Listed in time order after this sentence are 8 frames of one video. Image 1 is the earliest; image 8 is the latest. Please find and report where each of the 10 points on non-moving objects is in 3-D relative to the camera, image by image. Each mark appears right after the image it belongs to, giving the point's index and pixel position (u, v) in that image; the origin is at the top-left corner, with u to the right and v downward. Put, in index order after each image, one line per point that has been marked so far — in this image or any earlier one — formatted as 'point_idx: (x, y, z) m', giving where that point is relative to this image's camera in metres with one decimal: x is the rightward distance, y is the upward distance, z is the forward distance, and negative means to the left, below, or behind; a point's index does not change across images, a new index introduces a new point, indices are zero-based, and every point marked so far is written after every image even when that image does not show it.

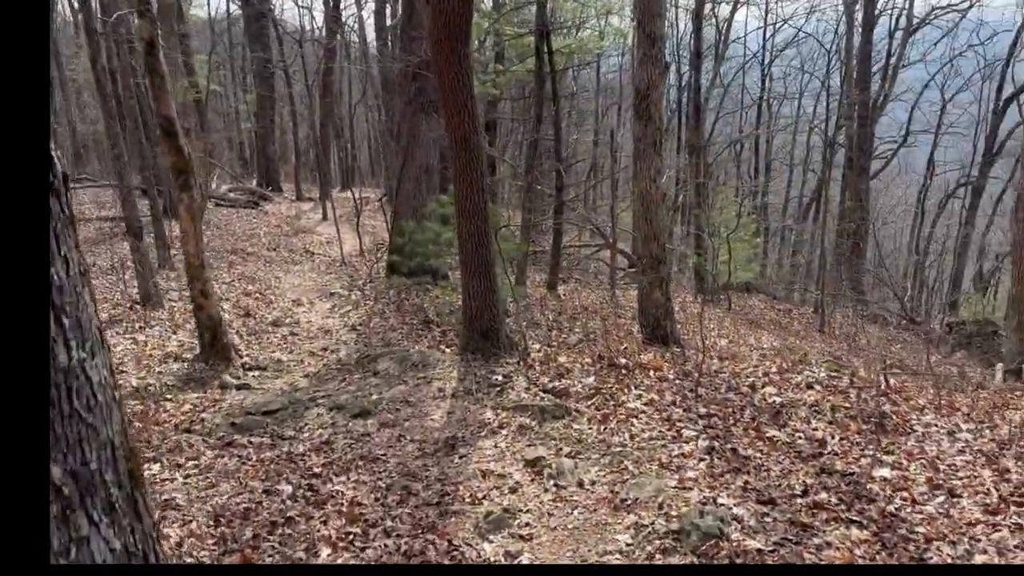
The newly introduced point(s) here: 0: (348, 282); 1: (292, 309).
0: (-3.2, +0.1, +16.3) m
1: (-3.6, -0.4, +13.3) m
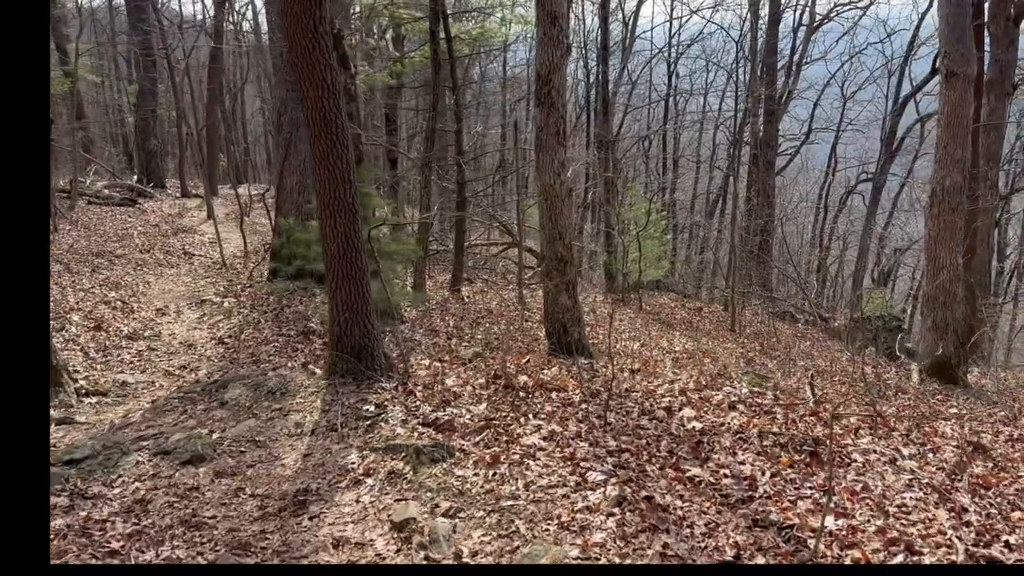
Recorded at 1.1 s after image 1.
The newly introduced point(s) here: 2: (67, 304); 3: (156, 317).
0: (-5.1, 0.0, +14.9) m
1: (-5.1, -0.5, +11.9) m
2: (-6.7, -0.2, +12.7) m
3: (-5.3, -0.4, +12.4) m
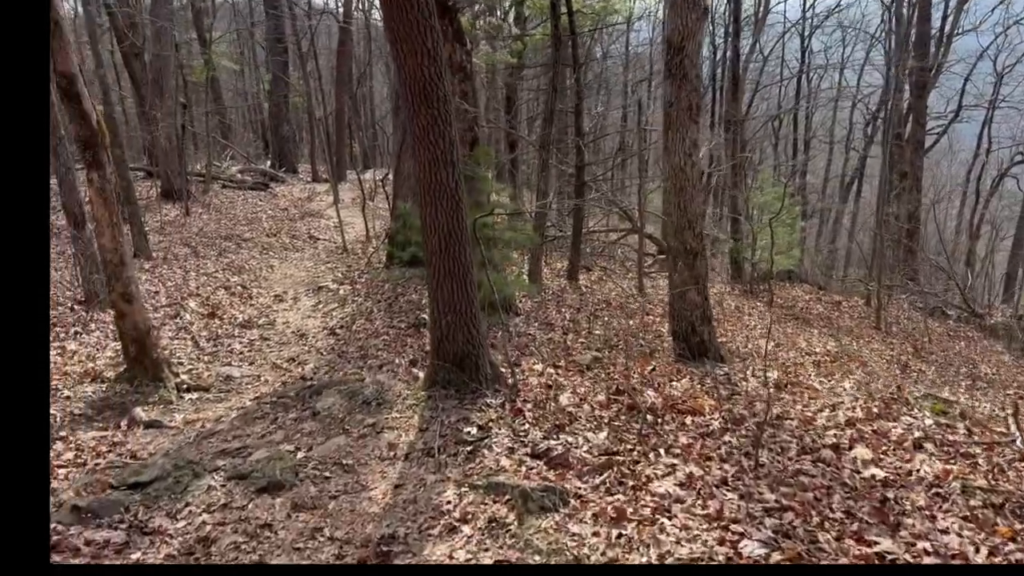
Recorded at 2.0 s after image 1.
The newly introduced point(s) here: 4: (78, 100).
0: (-2.9, +0.3, +14.7) m
1: (-3.4, -0.3, +11.7) m
2: (-4.9, 0.0, +12.7) m
3: (-3.5, -0.2, +12.3) m
4: (-3.3, +1.4, +6.3) m
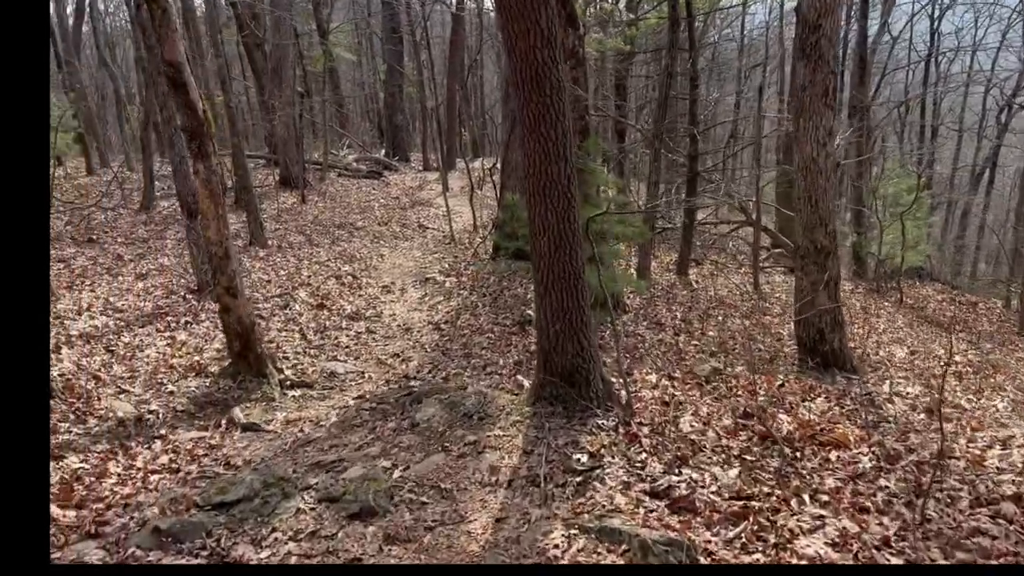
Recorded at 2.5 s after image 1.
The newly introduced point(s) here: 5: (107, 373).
0: (-1.1, +0.4, +14.5) m
1: (-1.9, -0.2, +11.6) m
2: (-3.3, +0.2, +12.8) m
3: (-1.9, -0.1, +12.2) m
4: (-2.5, +1.5, +6.2) m
5: (-3.4, -0.7, +6.8) m
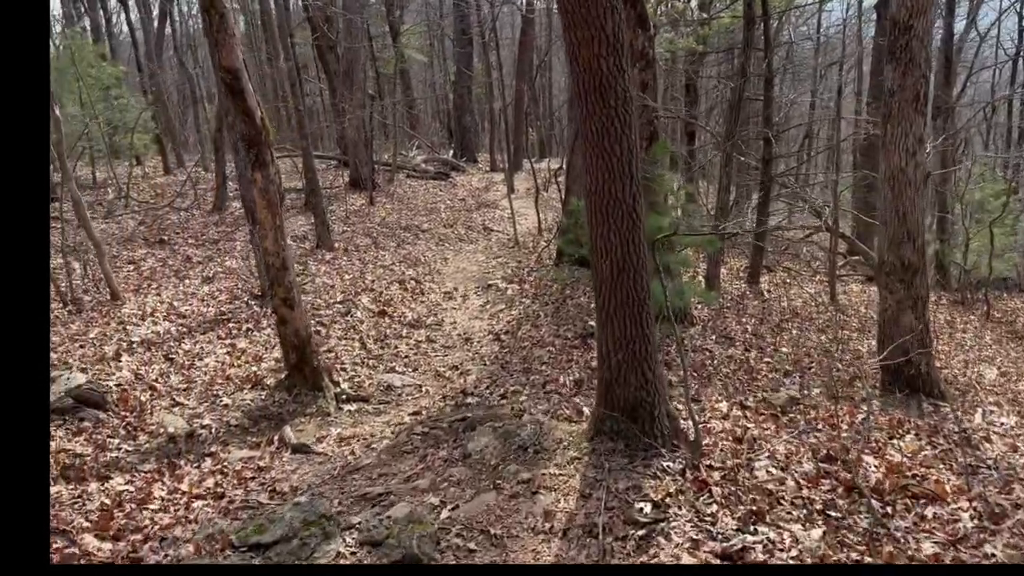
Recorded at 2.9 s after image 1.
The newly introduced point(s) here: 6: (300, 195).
0: (0.0, +0.3, +14.3) m
1: (-1.0, -0.3, +11.5) m
2: (-2.3, +0.1, +12.7) m
3: (-1.0, -0.2, +12.0) m
4: (-2.0, +1.4, +6.0) m
5: (-2.9, -0.8, +6.8) m
6: (-5.1, +2.3, +20.0) m
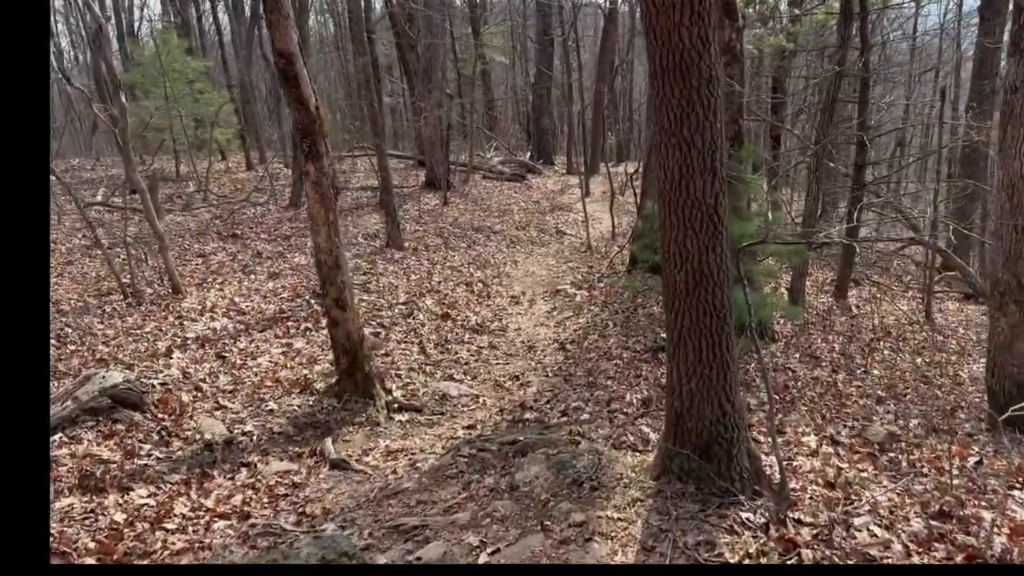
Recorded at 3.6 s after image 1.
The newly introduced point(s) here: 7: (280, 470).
0: (+1.2, +0.2, +13.7) m
1: (-0.1, -0.3, +11.0) m
2: (-1.2, +0.1, +12.4) m
3: (-0.1, -0.2, +11.6) m
4: (-1.5, +1.4, +5.7) m
5: (-2.4, -0.8, +6.5) m
6: (-3.3, +2.3, +19.9) m
7: (-1.4, -1.1, +4.9) m
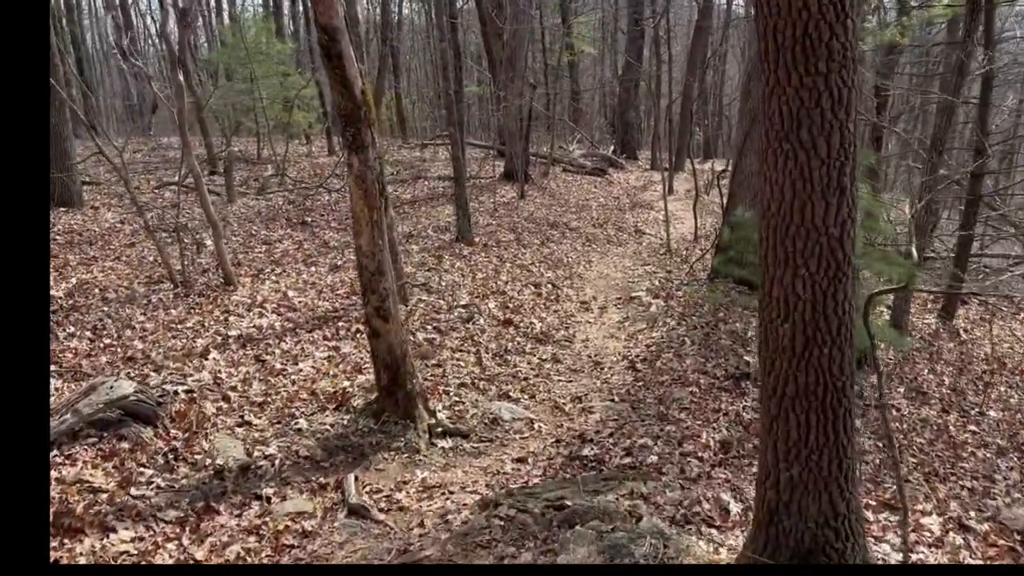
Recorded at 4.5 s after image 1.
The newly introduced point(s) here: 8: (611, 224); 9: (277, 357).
0: (+2.3, +0.1, +12.8) m
1: (+0.7, -0.4, +10.2) m
2: (-0.2, +0.1, +11.7) m
3: (+0.8, -0.3, +10.8) m
4: (-1.1, +1.3, +5.0) m
5: (-2.0, -0.8, +6.0) m
6: (-1.5, +2.5, +19.3) m
7: (-1.1, -1.1, +4.3) m
8: (+2.3, +1.5, +19.7) m
9: (-2.0, -0.6, +7.1) m
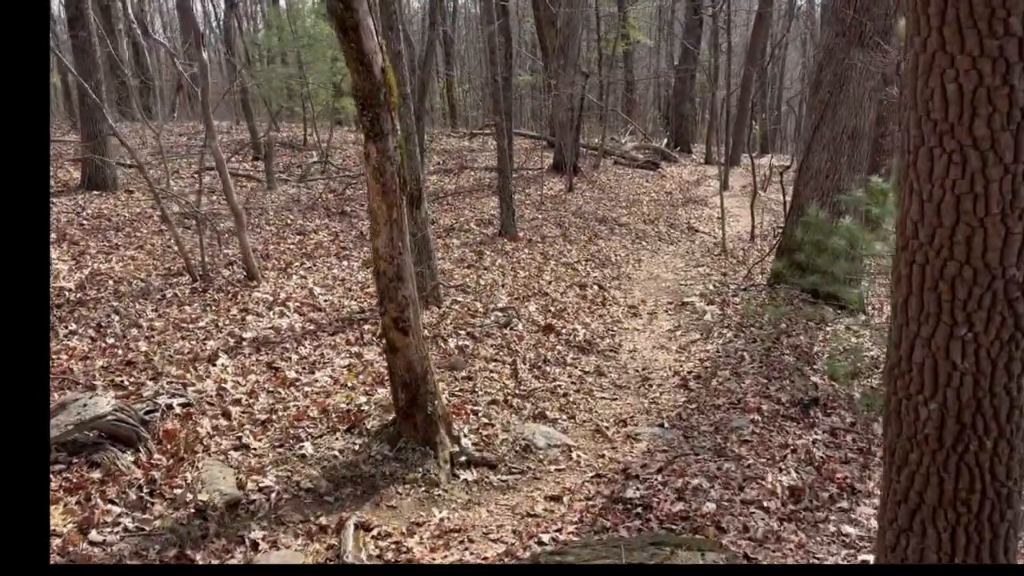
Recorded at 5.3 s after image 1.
0: (+3.0, 0.0, +11.9) m
1: (+1.2, -0.5, +9.4) m
2: (+0.3, +0.1, +11.0) m
3: (+1.4, -0.4, +10.0) m
4: (-0.8, +1.3, +4.3) m
5: (-1.7, -0.8, +5.3) m
6: (-0.4, +2.6, +18.6) m
7: (-1.0, -1.2, +3.6) m
8: (+3.4, +1.5, +18.8) m
9: (-1.7, -0.6, +6.5) m
